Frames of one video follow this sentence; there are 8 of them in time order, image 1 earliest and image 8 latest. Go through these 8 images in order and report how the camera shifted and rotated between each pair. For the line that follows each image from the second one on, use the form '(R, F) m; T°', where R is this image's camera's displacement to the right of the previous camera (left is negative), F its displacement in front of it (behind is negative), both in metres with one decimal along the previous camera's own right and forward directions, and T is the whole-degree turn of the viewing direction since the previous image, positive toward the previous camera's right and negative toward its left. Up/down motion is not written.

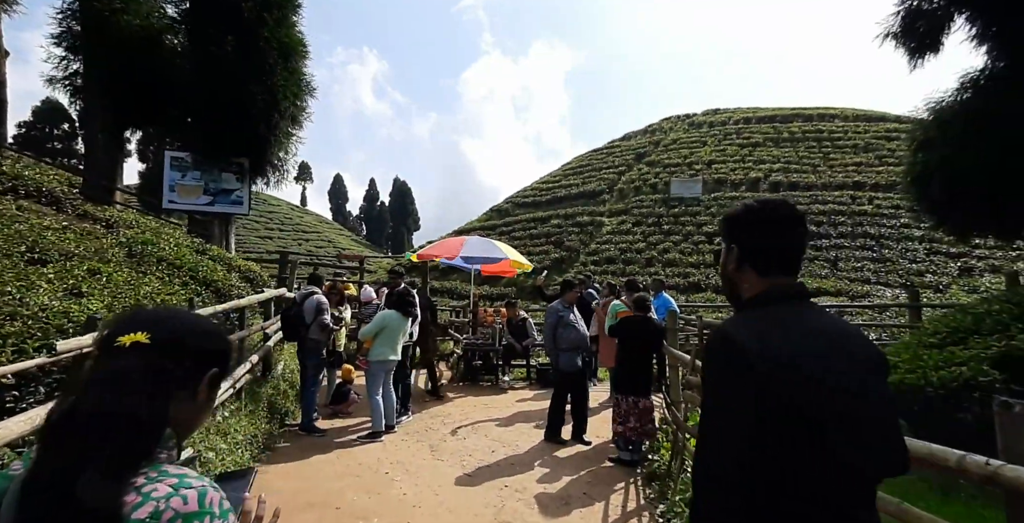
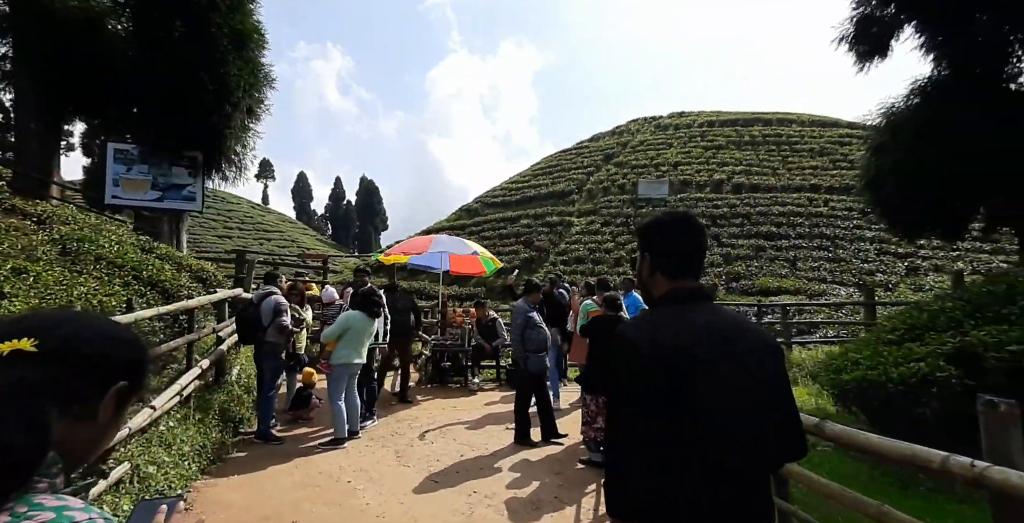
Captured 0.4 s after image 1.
(0.0, +0.1) m; +4°
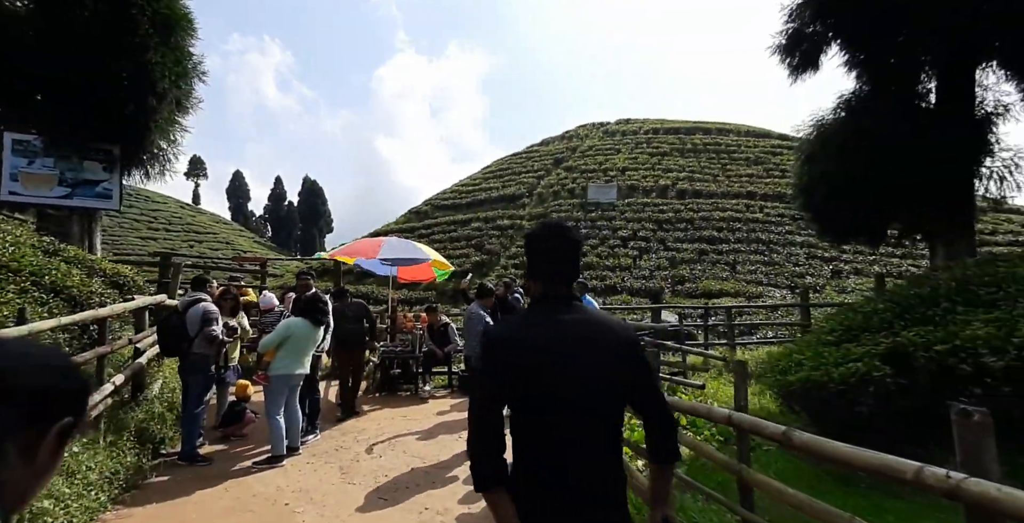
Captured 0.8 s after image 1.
(0.0, +0.1) m; +6°
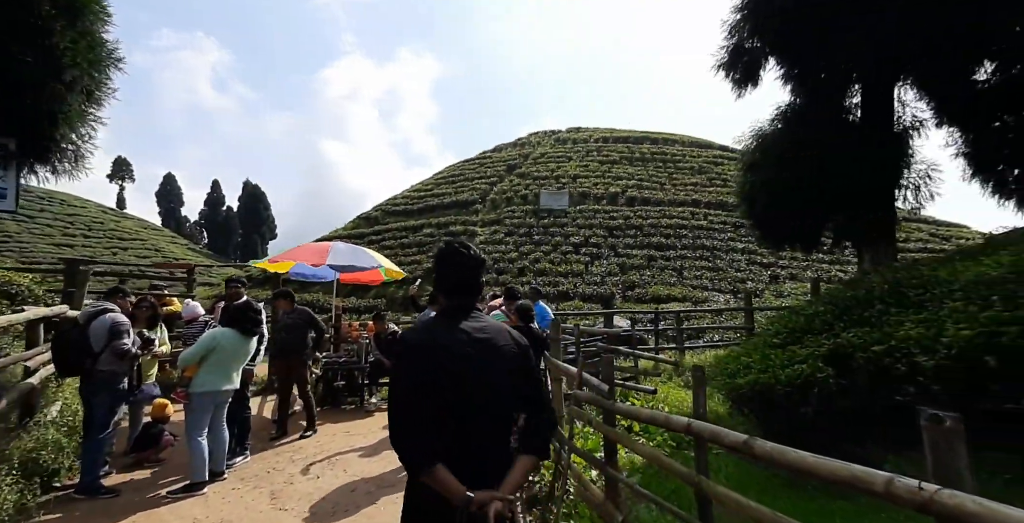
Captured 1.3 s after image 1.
(0.0, +0.2) m; +6°
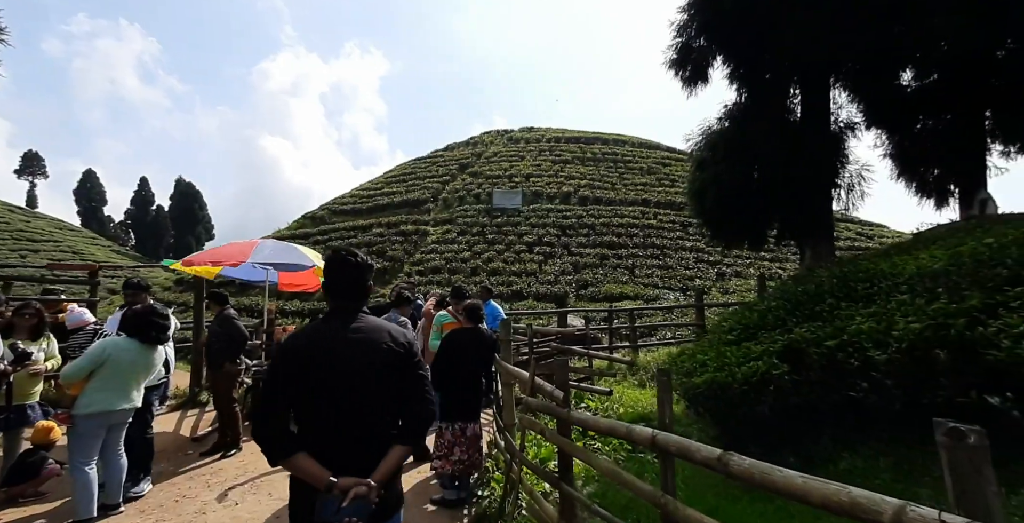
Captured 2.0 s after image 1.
(+0.1, +0.3) m; +5°
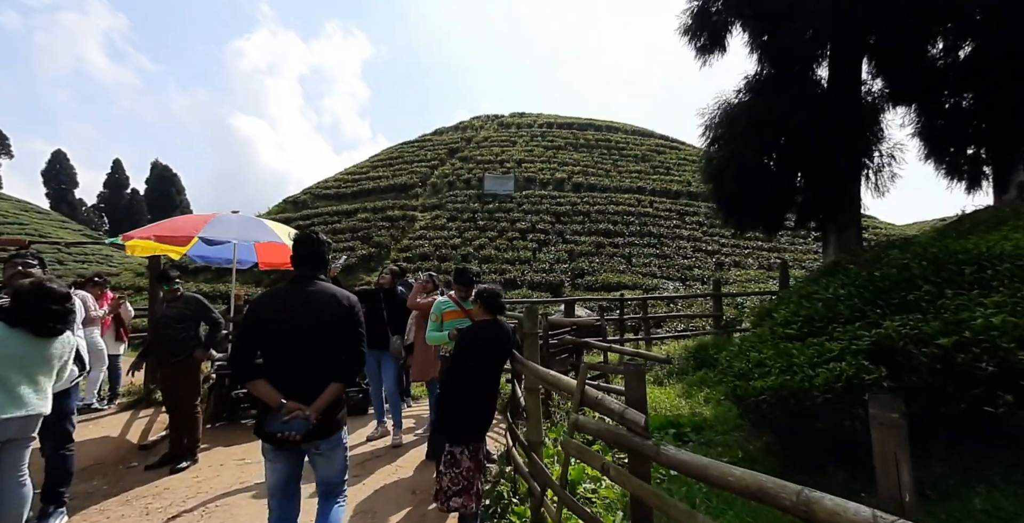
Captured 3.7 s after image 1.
(-0.3, +0.9) m; +2°
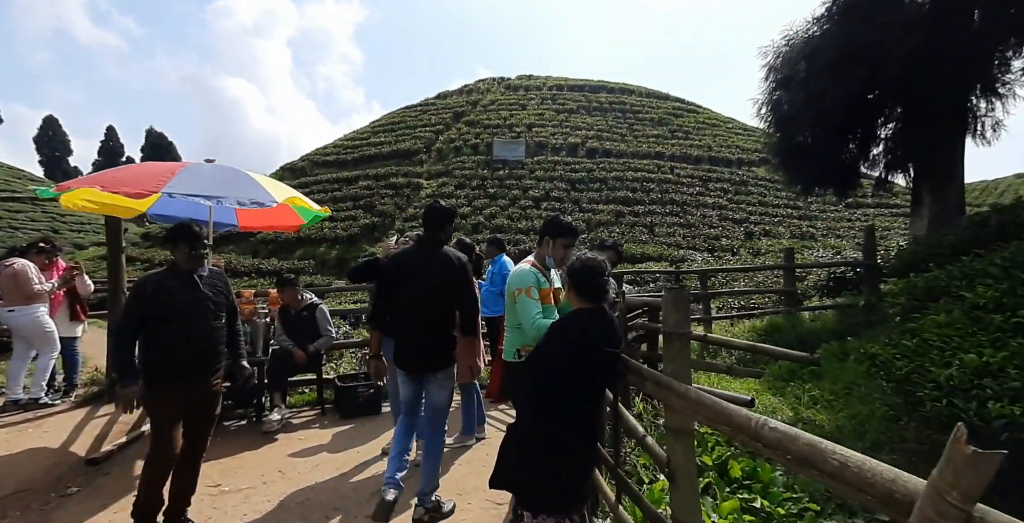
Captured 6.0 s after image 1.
(-0.5, +1.3) m; 0°
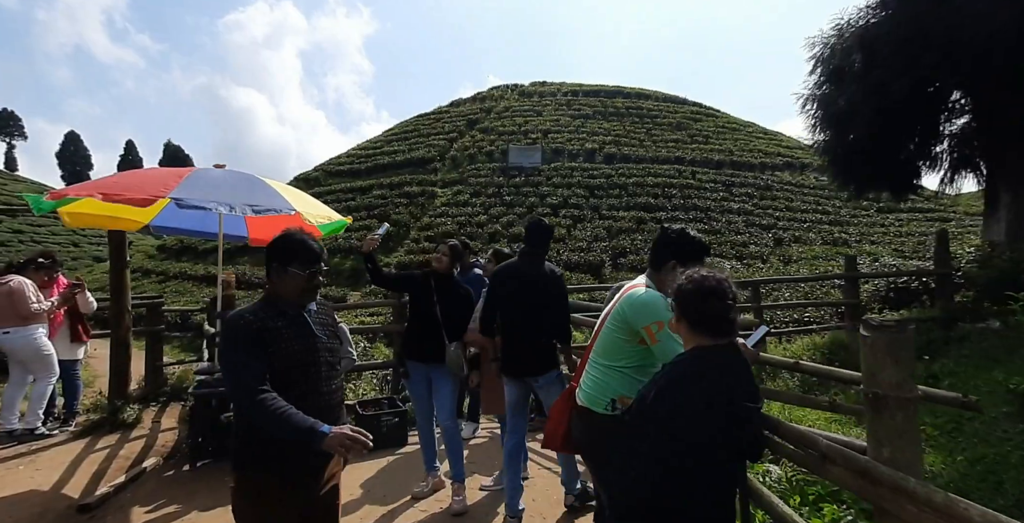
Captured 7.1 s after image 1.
(-0.3, +0.6) m; -1°
